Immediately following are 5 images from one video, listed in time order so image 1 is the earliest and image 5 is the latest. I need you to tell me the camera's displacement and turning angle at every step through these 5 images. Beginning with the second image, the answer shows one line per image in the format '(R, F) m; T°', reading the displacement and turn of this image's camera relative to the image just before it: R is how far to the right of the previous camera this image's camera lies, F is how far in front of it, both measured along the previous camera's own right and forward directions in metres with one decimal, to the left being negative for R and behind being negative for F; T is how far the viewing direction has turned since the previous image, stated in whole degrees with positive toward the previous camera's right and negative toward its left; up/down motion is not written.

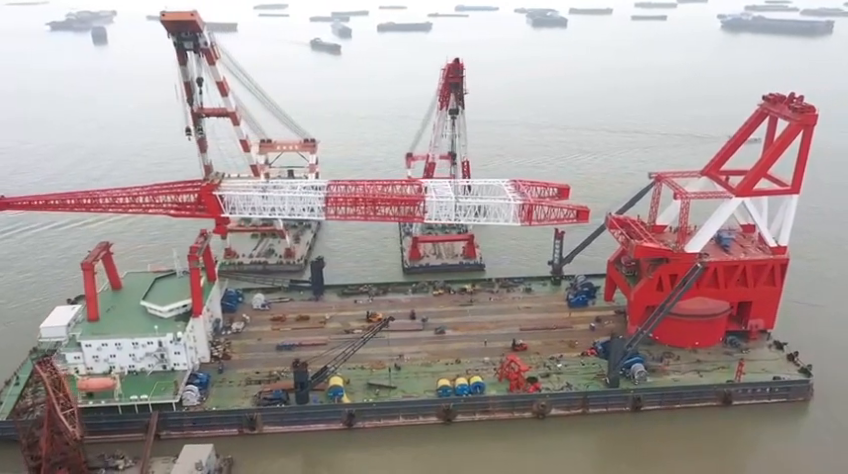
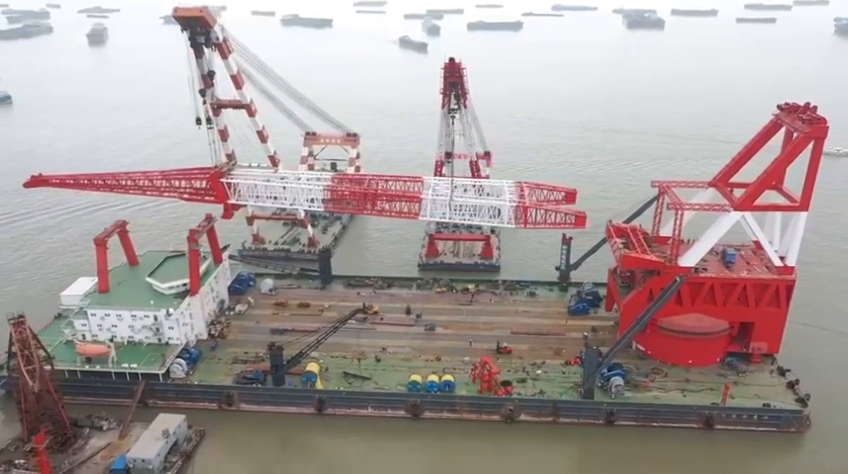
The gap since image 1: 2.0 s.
(+4.6, 0.0) m; -9°
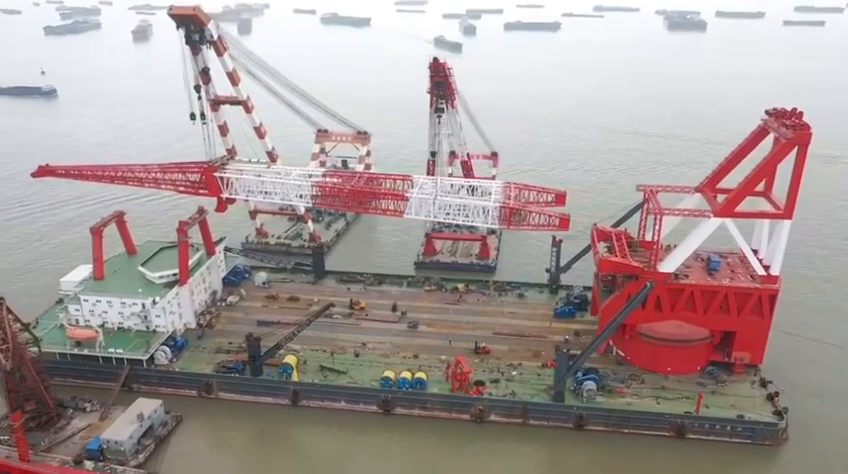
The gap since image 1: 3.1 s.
(+2.6, -0.1) m; -4°
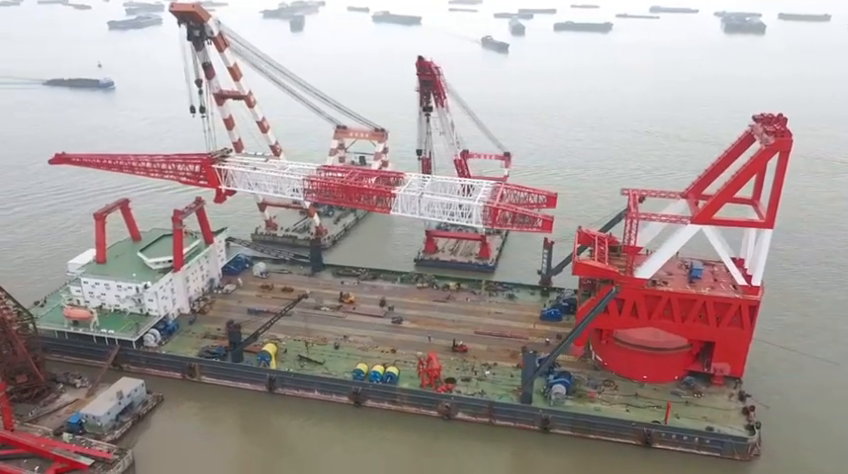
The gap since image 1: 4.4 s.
(+3.2, -0.1) m; -5°
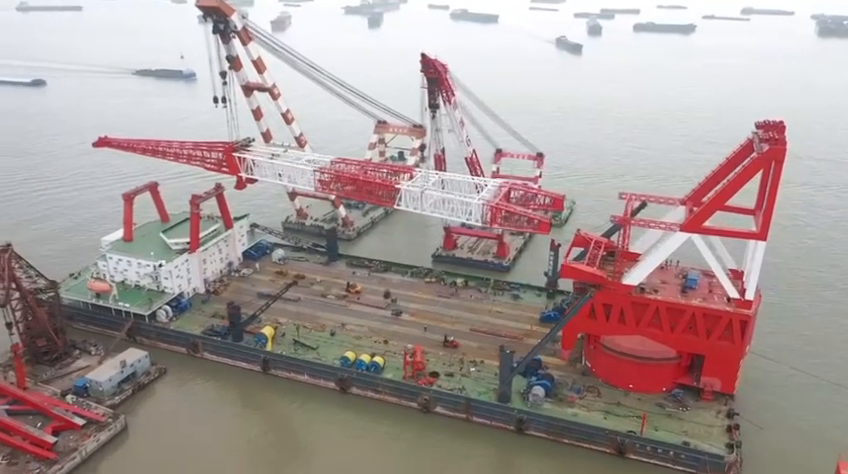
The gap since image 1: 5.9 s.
(+3.7, -0.1) m; -7°
